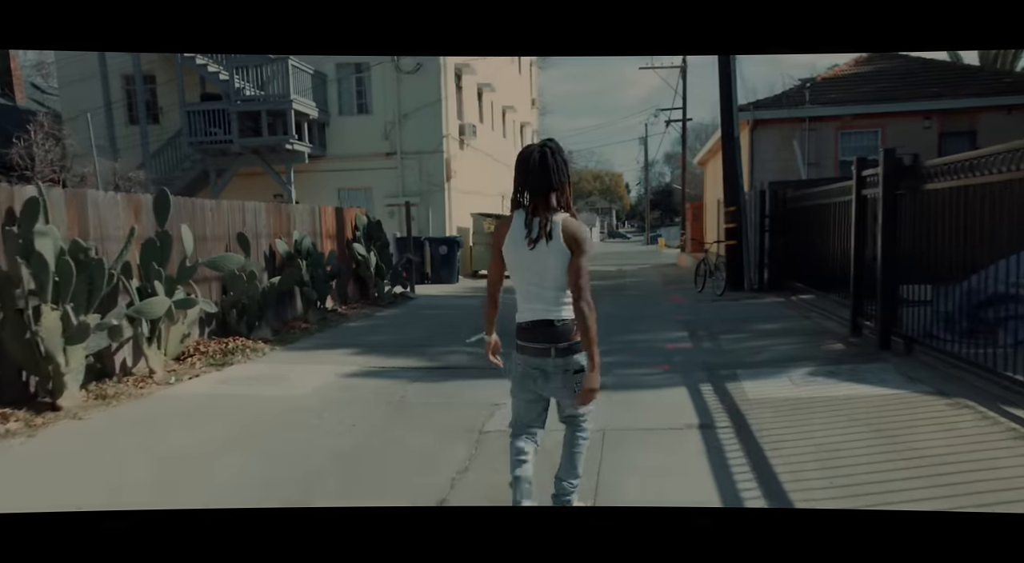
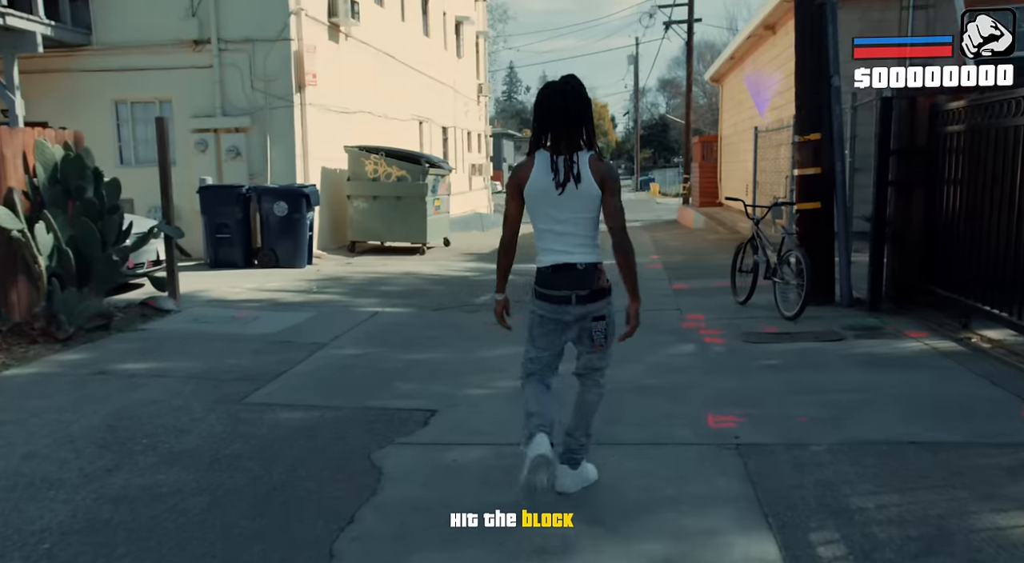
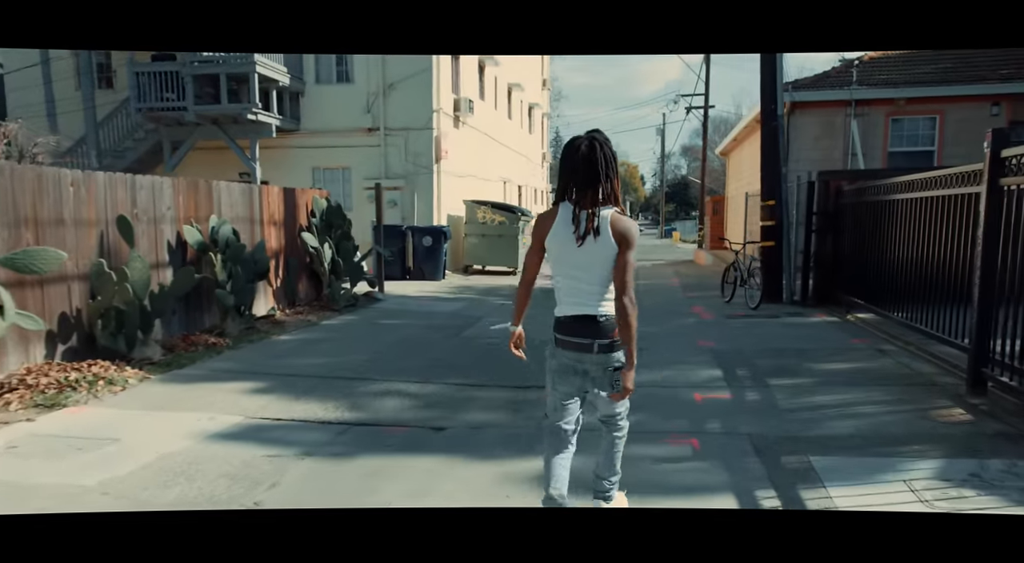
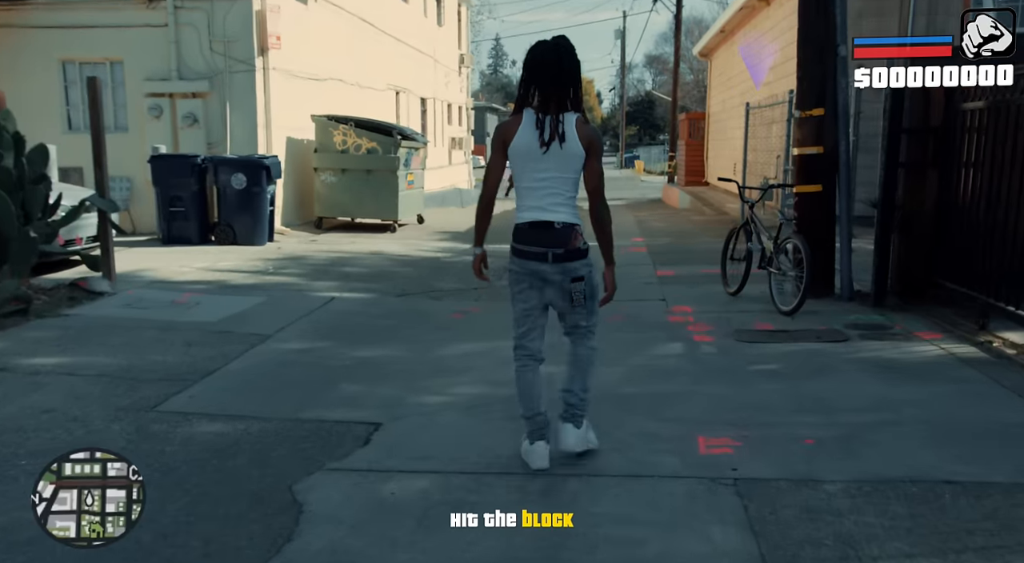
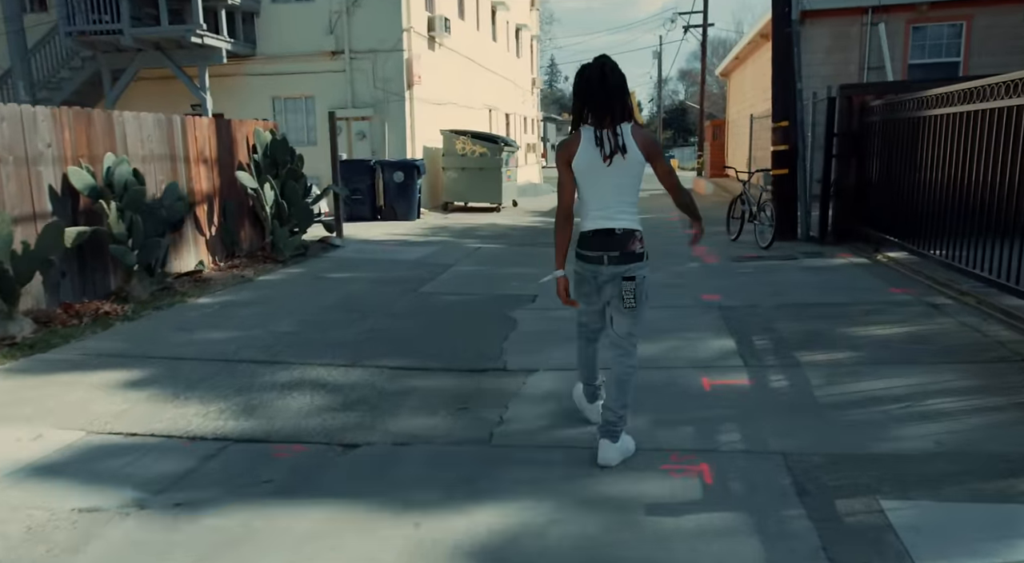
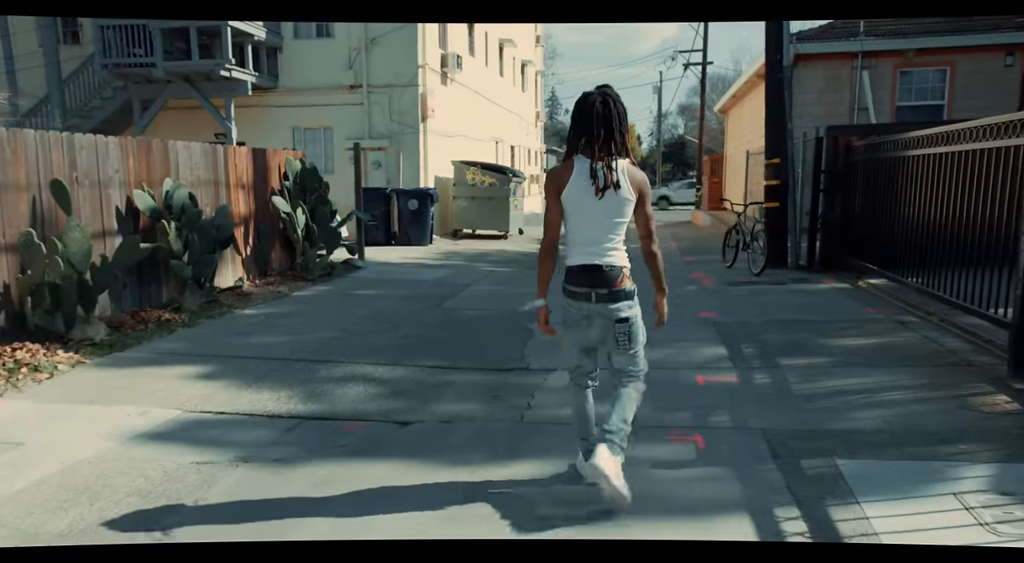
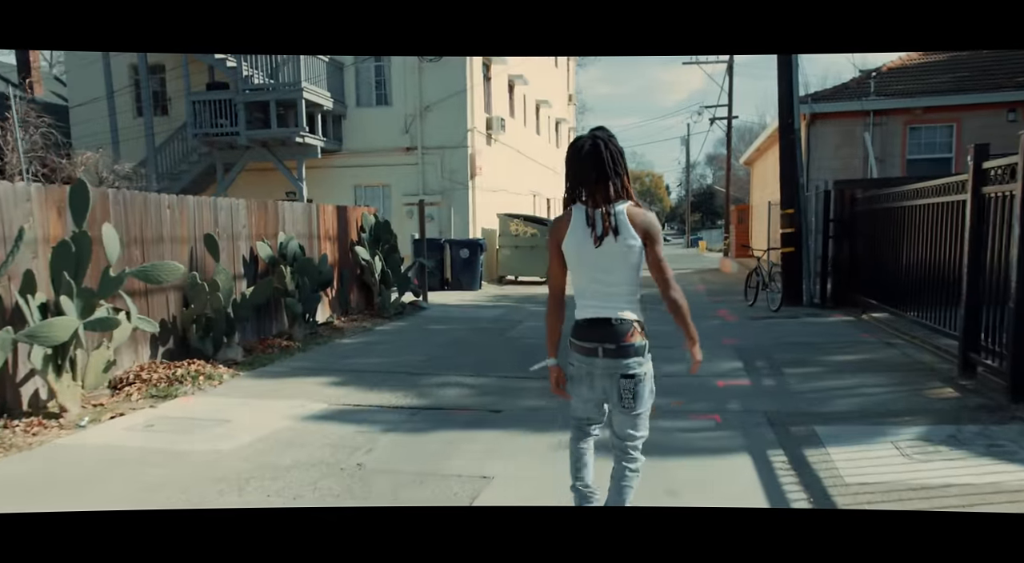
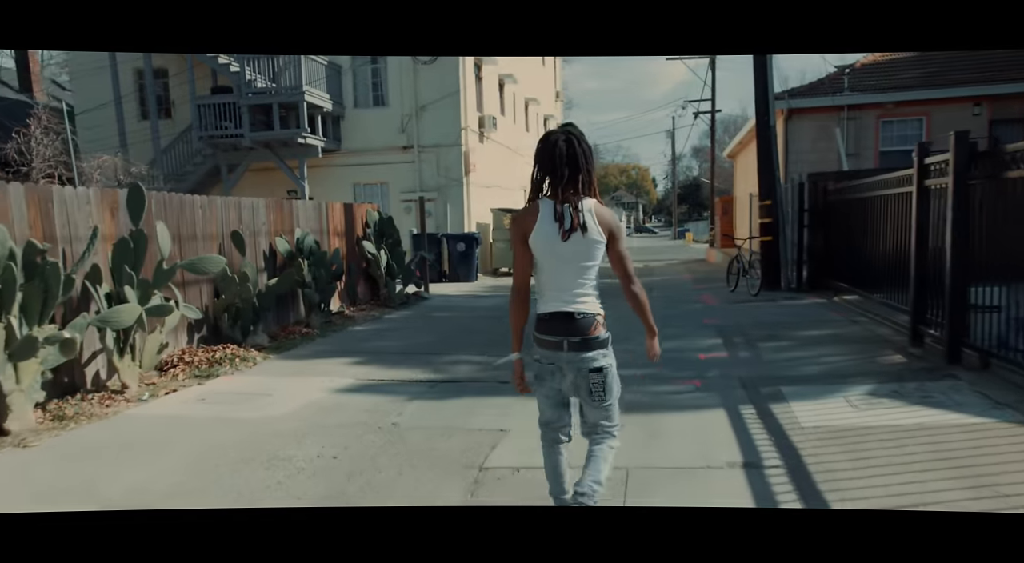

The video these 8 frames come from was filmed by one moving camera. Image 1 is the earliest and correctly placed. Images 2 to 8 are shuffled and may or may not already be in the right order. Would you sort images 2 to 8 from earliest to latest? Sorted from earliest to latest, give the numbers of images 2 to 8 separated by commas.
8, 7, 3, 6, 5, 2, 4
